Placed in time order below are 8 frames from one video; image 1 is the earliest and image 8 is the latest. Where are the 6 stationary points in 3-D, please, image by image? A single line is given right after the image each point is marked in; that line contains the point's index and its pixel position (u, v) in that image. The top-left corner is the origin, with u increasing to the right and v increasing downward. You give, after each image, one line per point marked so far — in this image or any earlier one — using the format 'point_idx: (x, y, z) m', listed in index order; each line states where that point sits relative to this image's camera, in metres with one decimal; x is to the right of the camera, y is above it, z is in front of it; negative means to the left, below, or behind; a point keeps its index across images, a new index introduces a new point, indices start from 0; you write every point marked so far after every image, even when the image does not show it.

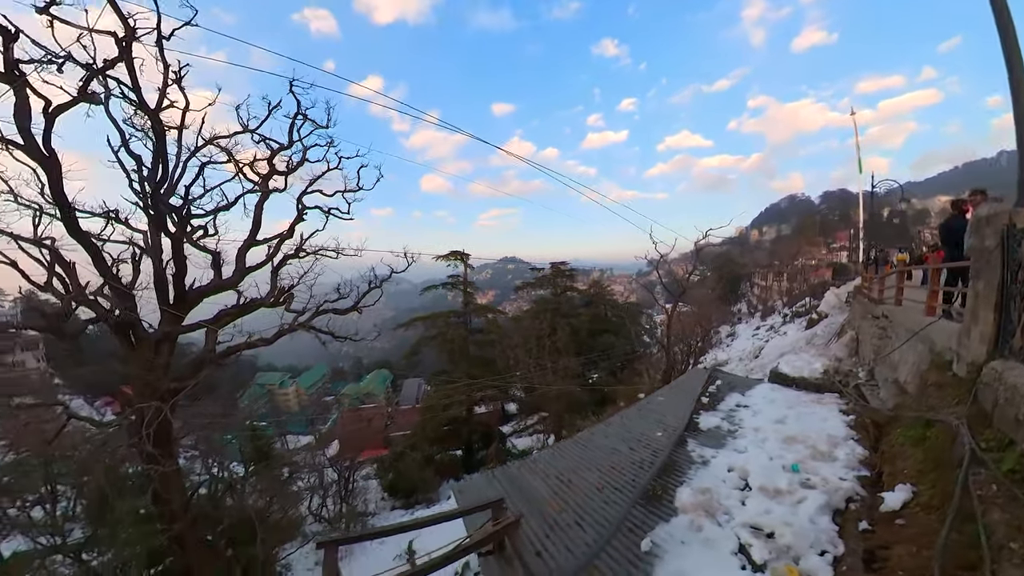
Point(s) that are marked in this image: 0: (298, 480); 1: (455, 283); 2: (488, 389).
0: (-3.6, -3.2, +8.5) m
1: (-1.8, +0.3, +15.0) m
2: (-0.7, -3.0, +14.7) m
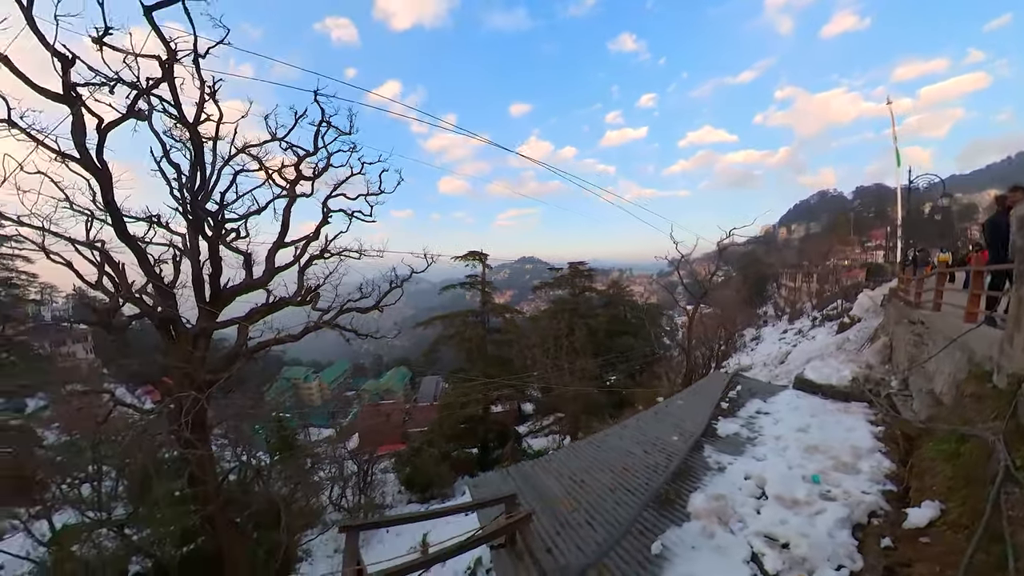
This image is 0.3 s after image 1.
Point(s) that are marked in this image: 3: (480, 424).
0: (-3.3, -3.1, +8.7) m
1: (-1.2, +0.3, +15.2) m
2: (-0.2, -3.0, +14.9) m
3: (-0.9, -3.9, +14.1) m
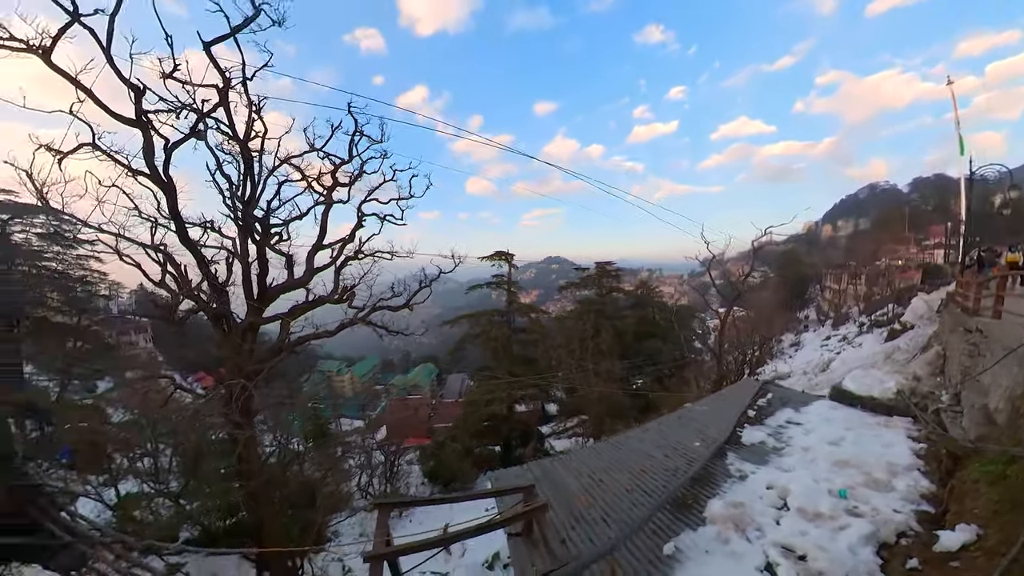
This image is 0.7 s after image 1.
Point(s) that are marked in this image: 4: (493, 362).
0: (-3.0, -3.1, +9.2) m
1: (-0.4, +0.3, +15.5) m
2: (+0.5, -3.0, +15.1) m
3: (-0.2, -3.9, +14.4) m
4: (-0.6, -2.3, +15.4) m
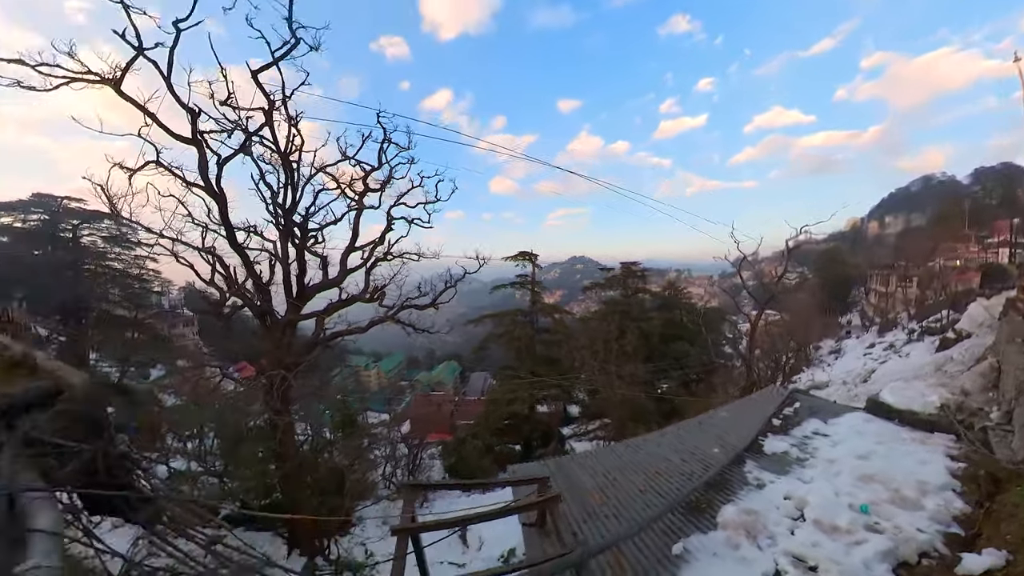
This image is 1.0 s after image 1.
0: (-2.6, -3.1, +9.5) m
1: (+0.3, +0.2, +15.7) m
2: (+1.2, -3.1, +15.2) m
3: (+0.4, -3.9, +14.5) m
4: (+0.1, -2.3, +15.6) m
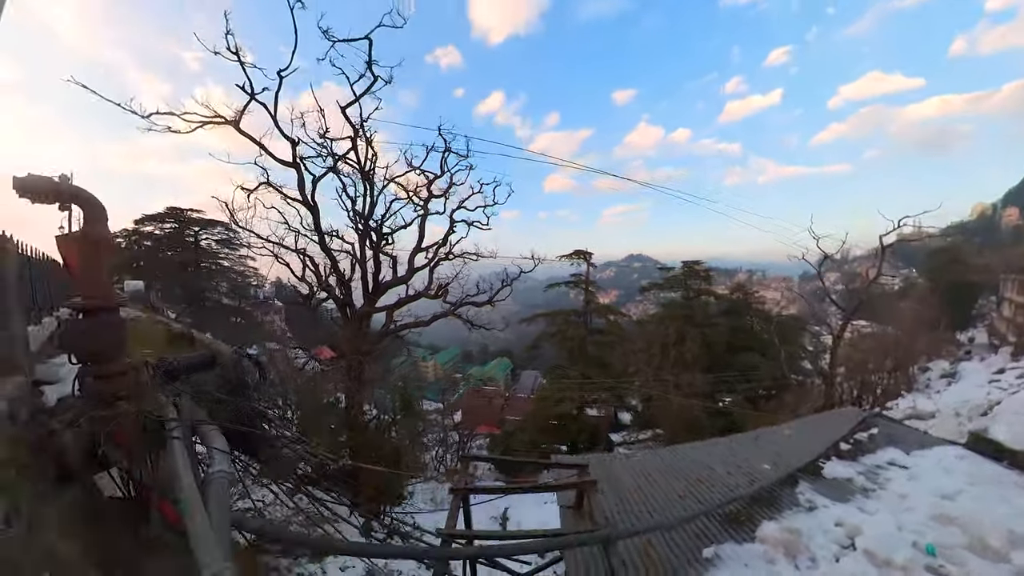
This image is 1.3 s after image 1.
0: (-1.7, -3.0, +10.1) m
1: (+2.1, +0.1, +15.9) m
2: (+2.7, -3.2, +15.4) m
3: (+1.8, -4.0, +14.8) m
4: (+1.7, -2.4, +15.9) m
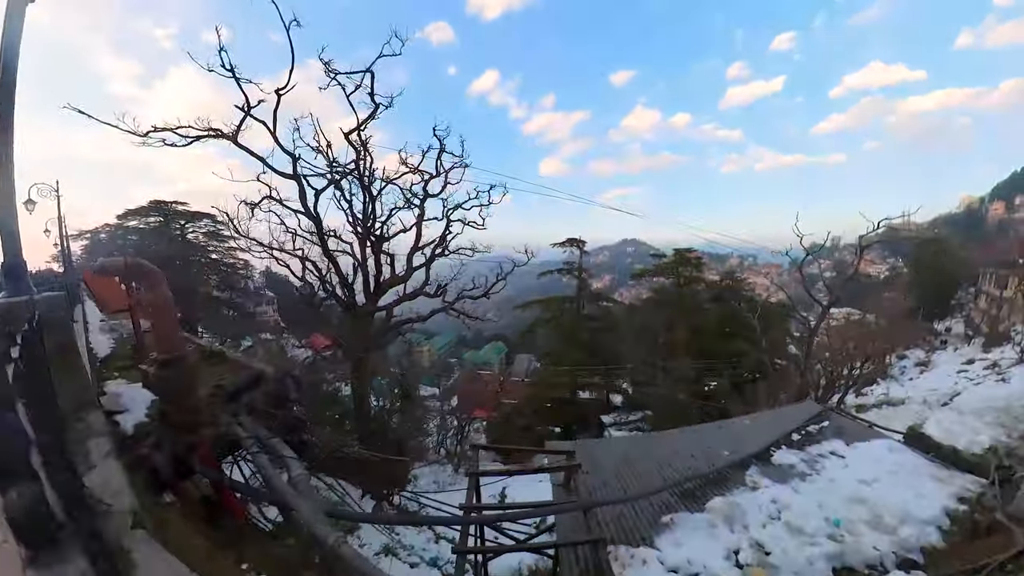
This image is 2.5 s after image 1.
0: (-1.8, -2.8, +10.5) m
1: (+2.0, +0.5, +16.2) m
2: (+2.5, -2.8, +15.8) m
3: (+1.6, -3.6, +15.2) m
4: (+1.6, -2.0, +16.3) m
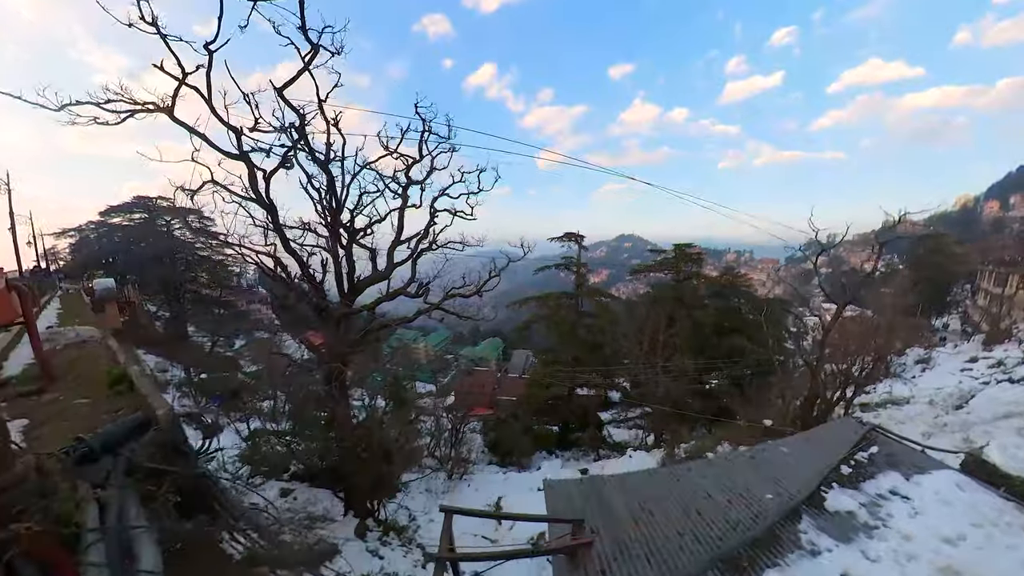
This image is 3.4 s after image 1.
0: (-1.9, -2.7, +10.1) m
1: (+1.9, +0.6, +15.9) m
2: (+2.4, -2.7, +15.5) m
3: (+1.5, -3.5, +14.9) m
4: (+1.5, -1.8, +16.0) m
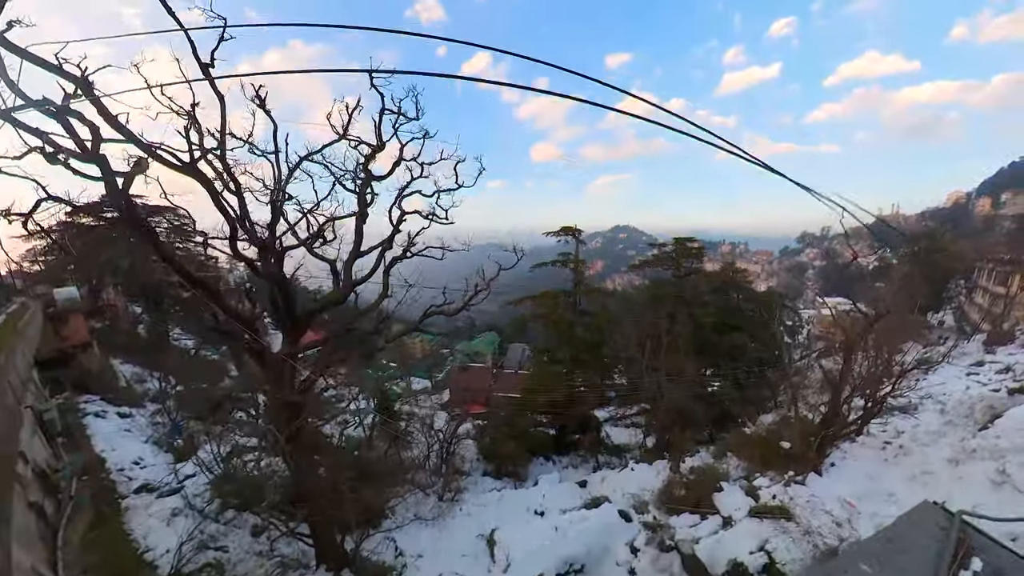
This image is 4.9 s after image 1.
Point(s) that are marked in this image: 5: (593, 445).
0: (-2.0, -2.7, +9.7) m
1: (+1.8, +0.7, +15.4) m
2: (+2.3, -2.7, +15.1) m
3: (+1.4, -3.5, +14.5) m
4: (+1.4, -1.8, +15.5) m
5: (+2.5, -4.9, +15.8) m
